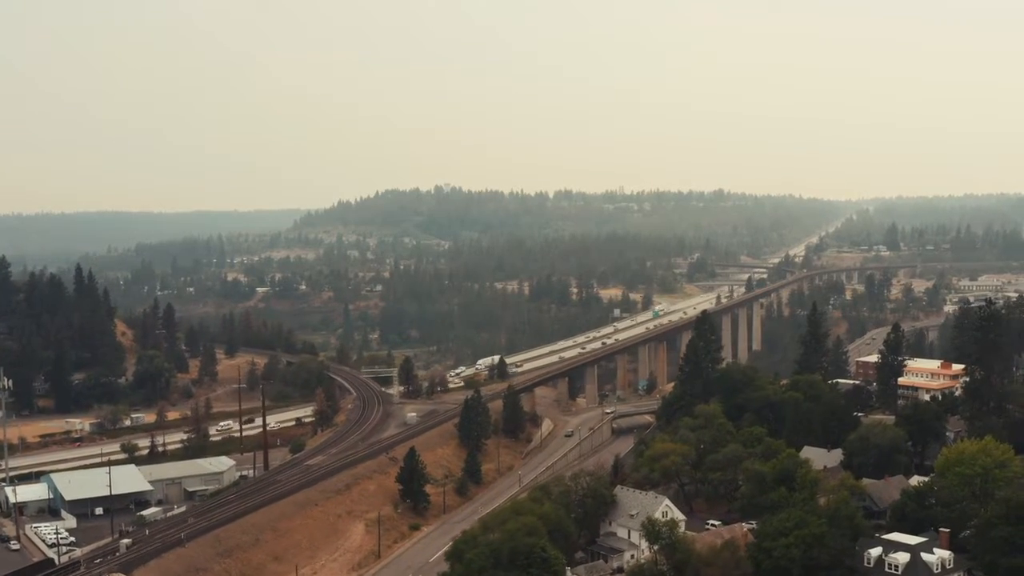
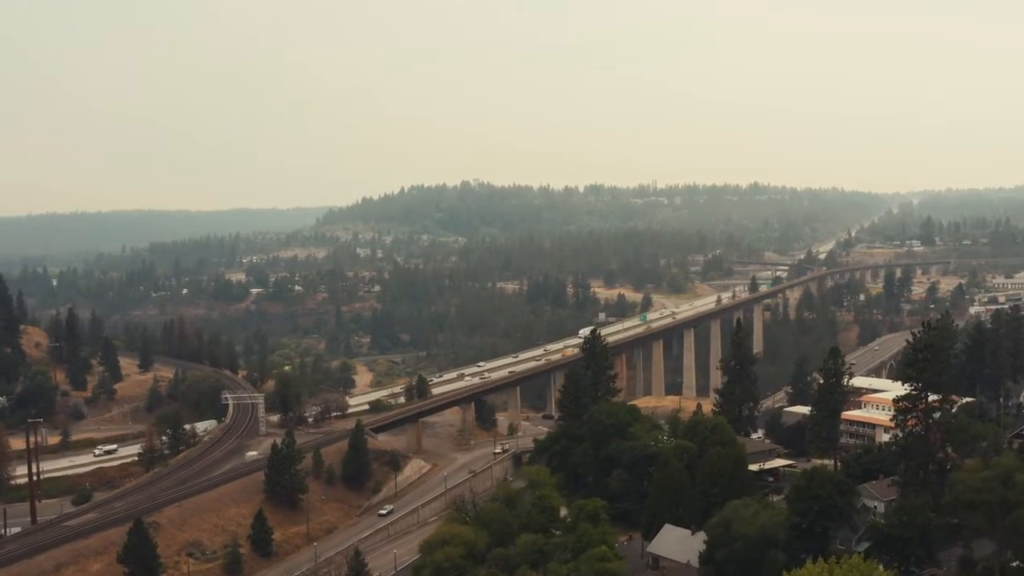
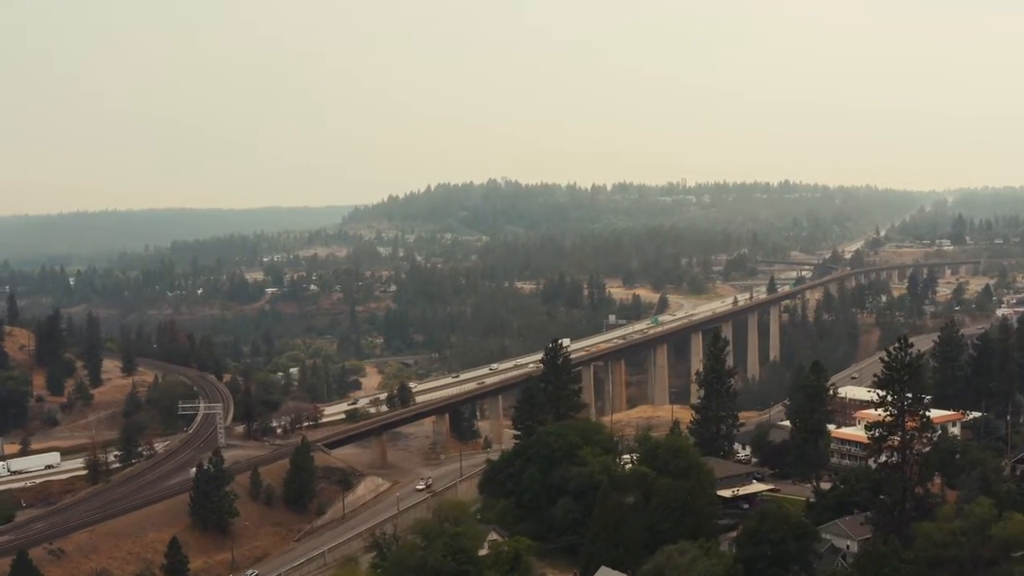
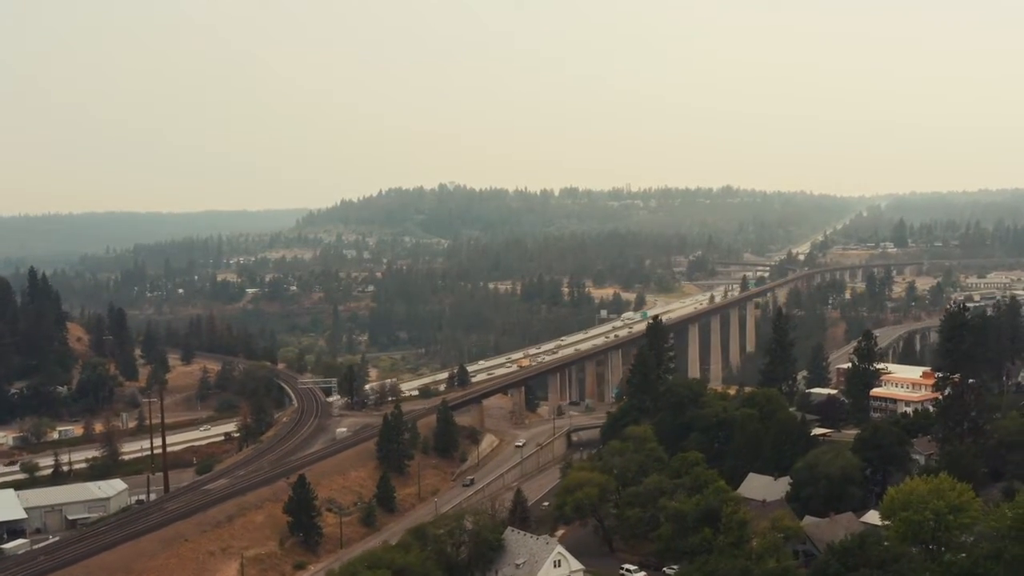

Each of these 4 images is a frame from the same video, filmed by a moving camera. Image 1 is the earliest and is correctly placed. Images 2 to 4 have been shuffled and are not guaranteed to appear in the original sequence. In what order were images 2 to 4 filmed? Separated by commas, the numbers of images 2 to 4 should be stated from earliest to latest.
4, 2, 3
